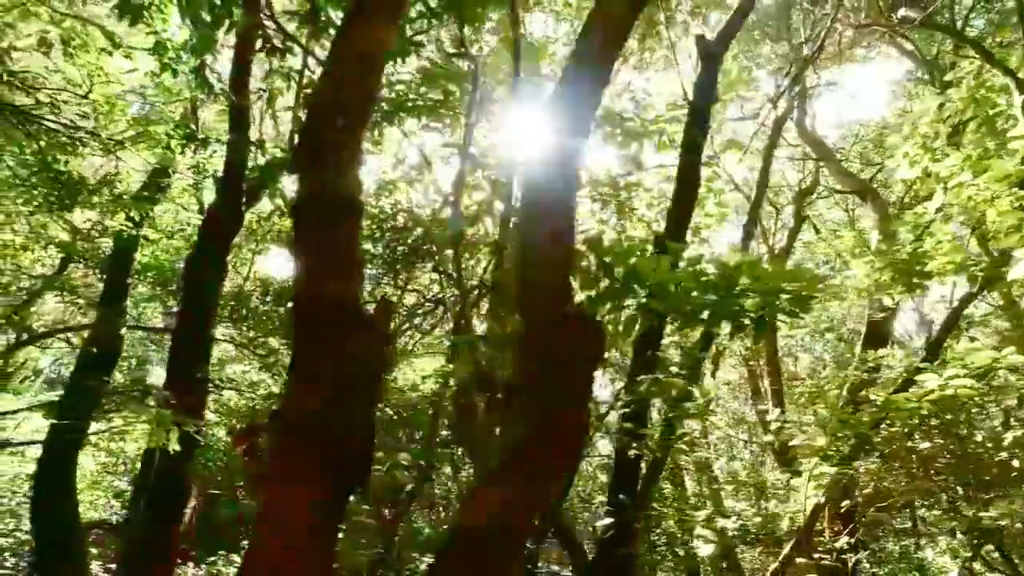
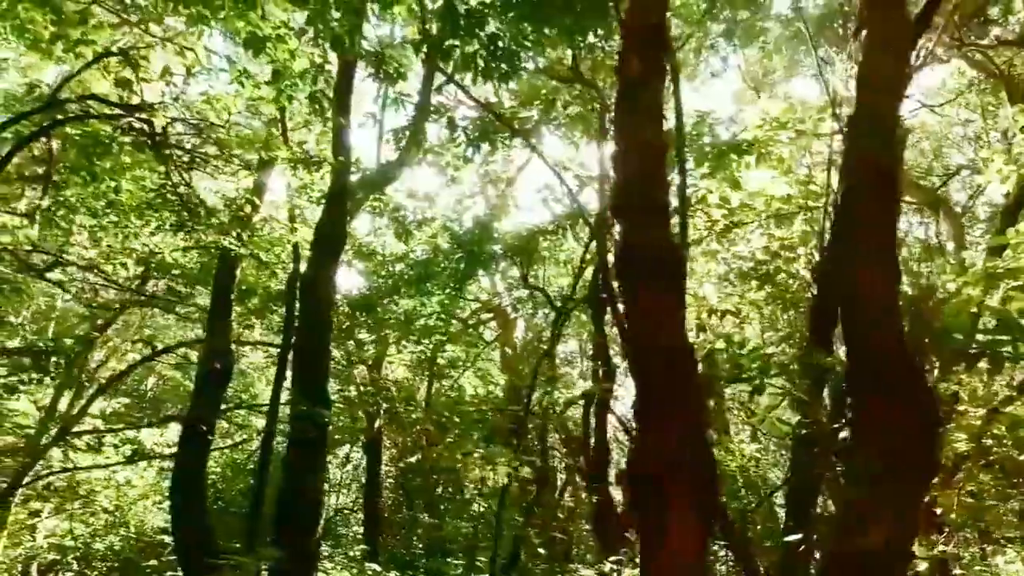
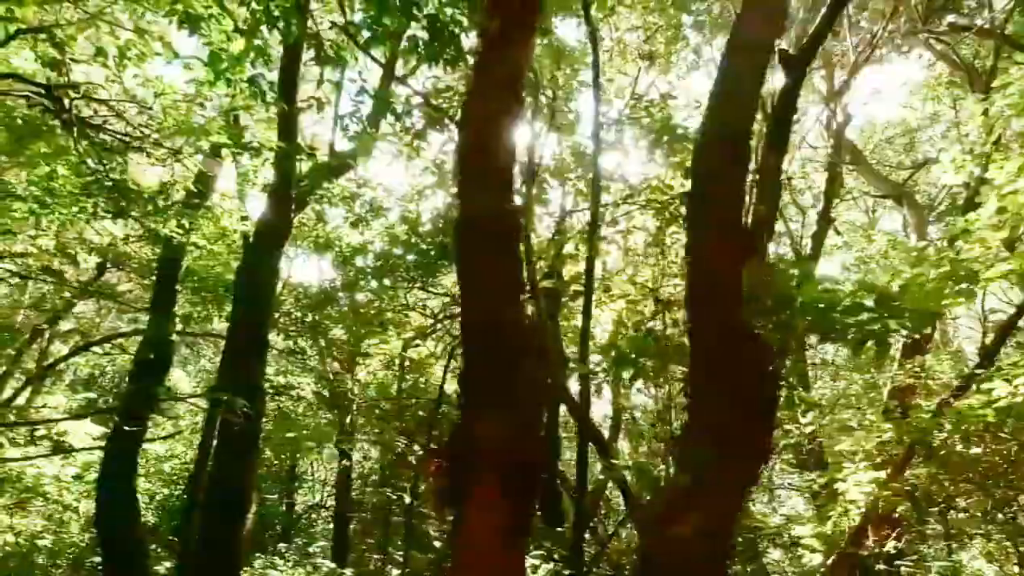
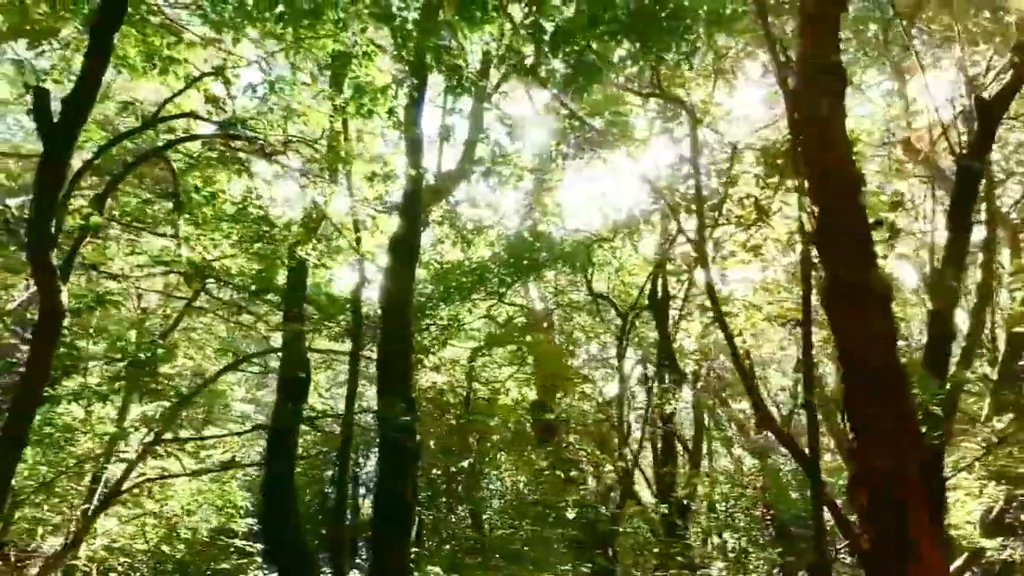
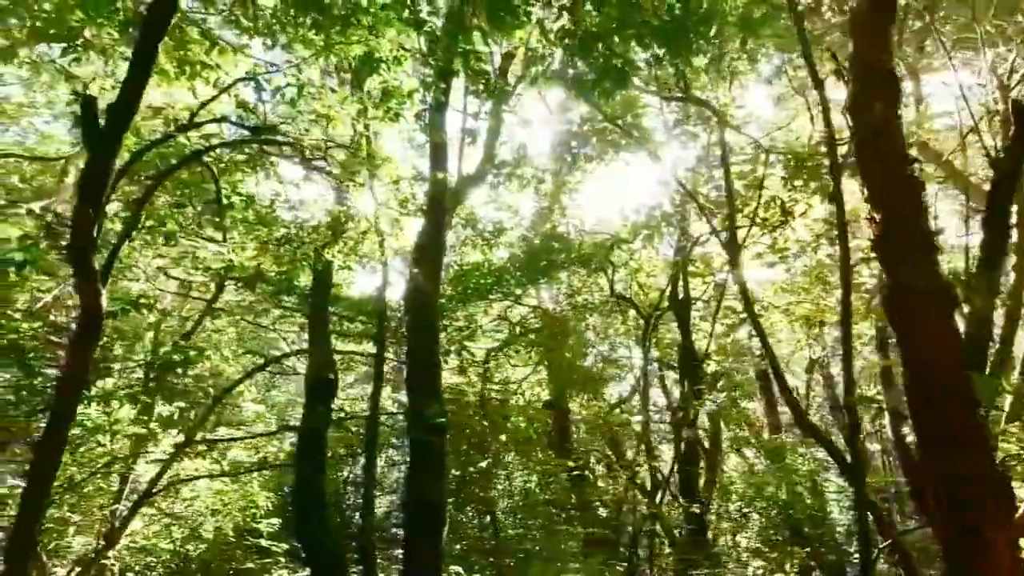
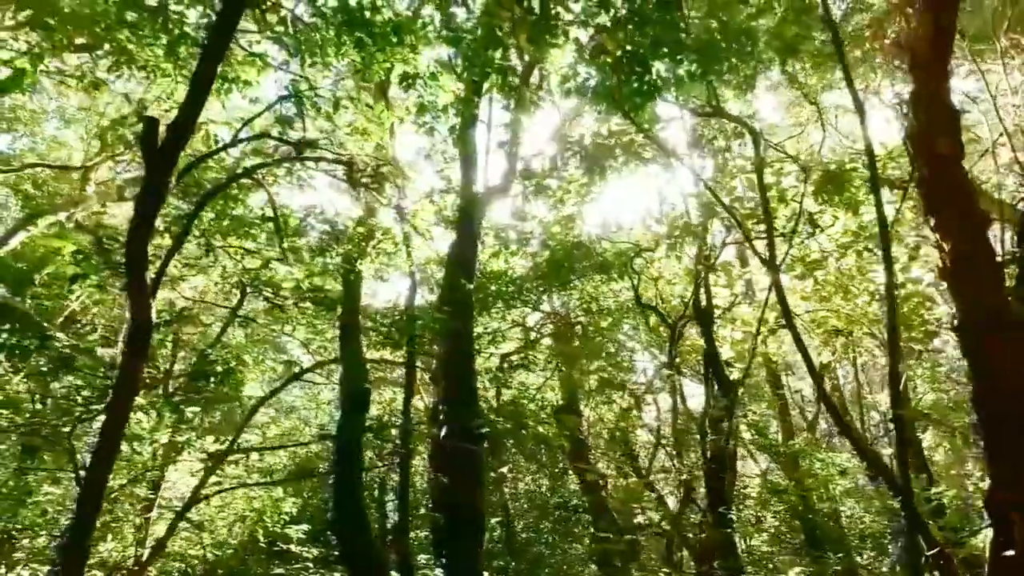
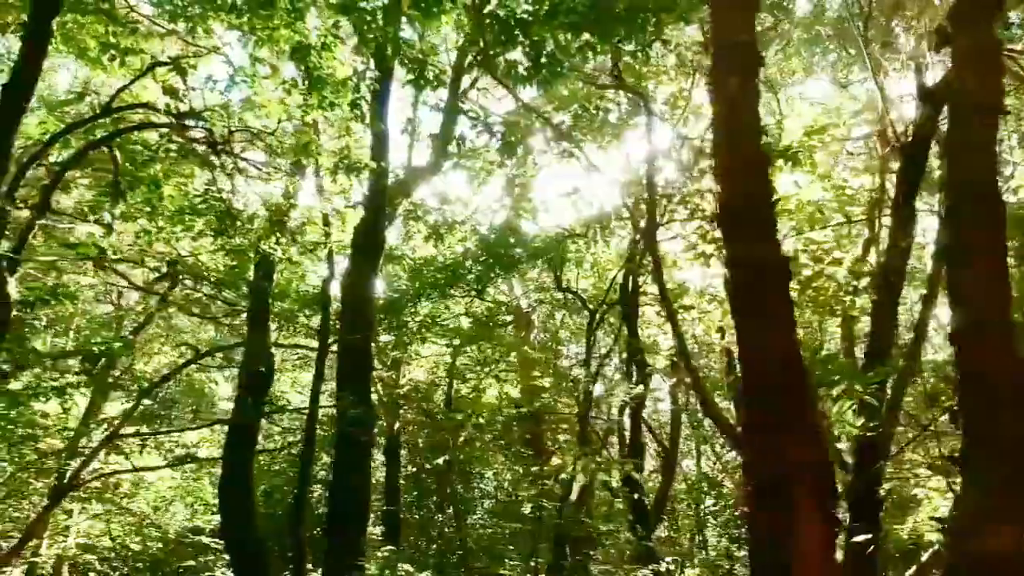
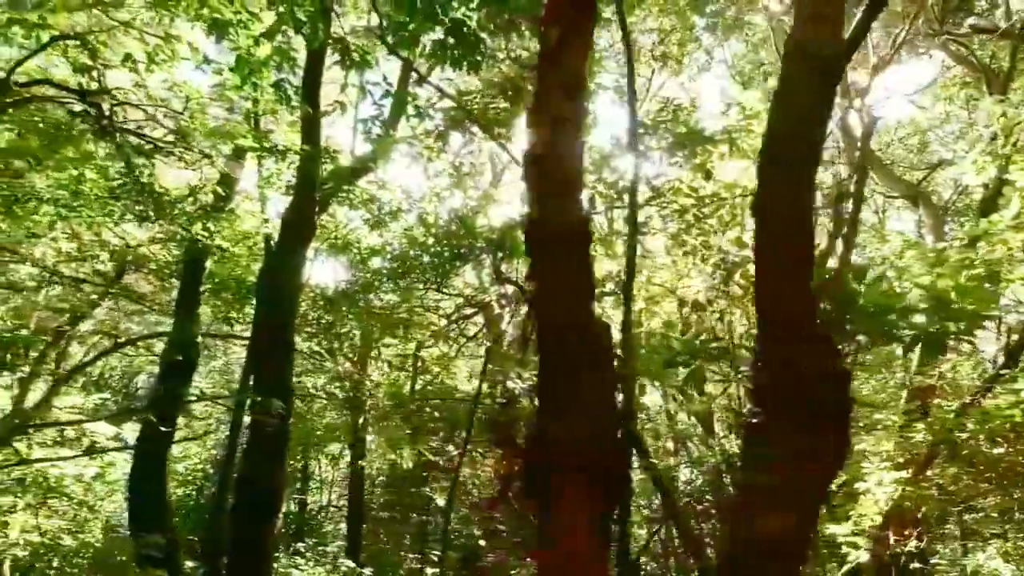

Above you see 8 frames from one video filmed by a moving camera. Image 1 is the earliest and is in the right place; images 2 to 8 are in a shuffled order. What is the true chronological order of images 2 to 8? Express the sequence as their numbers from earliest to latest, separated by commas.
3, 8, 2, 7, 4, 5, 6
